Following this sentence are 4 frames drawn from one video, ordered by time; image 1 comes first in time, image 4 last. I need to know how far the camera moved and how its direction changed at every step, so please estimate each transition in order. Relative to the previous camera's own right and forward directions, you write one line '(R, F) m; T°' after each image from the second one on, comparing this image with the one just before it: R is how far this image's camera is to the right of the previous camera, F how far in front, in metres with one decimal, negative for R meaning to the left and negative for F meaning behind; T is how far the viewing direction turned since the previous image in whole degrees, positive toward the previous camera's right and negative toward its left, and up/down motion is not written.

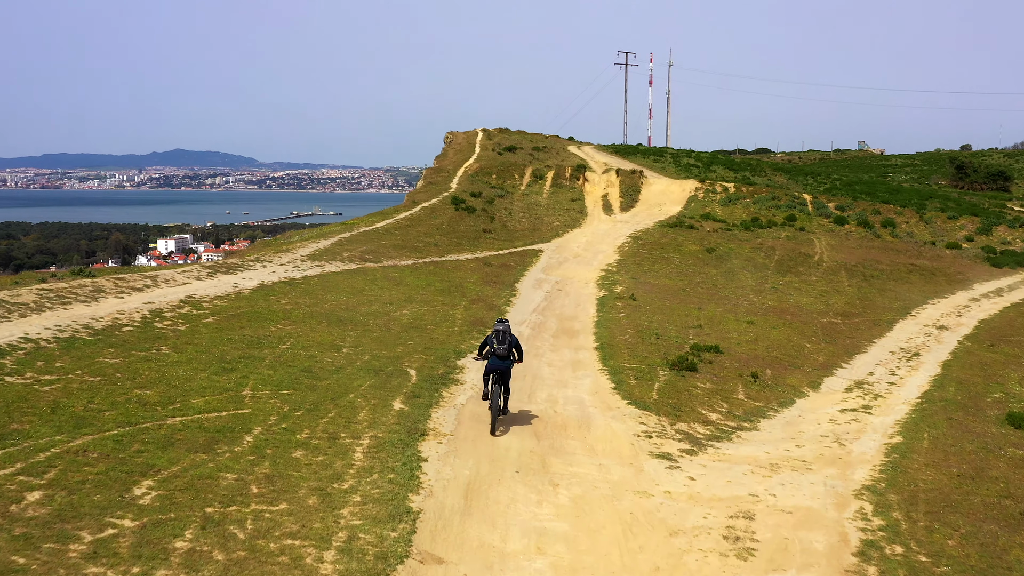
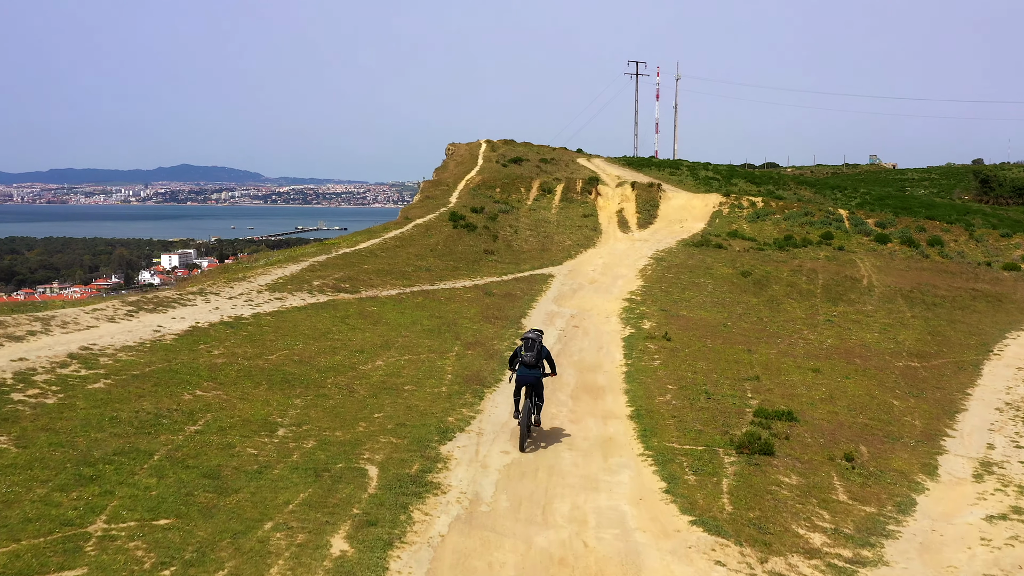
(0.0, +5.5) m; 0°
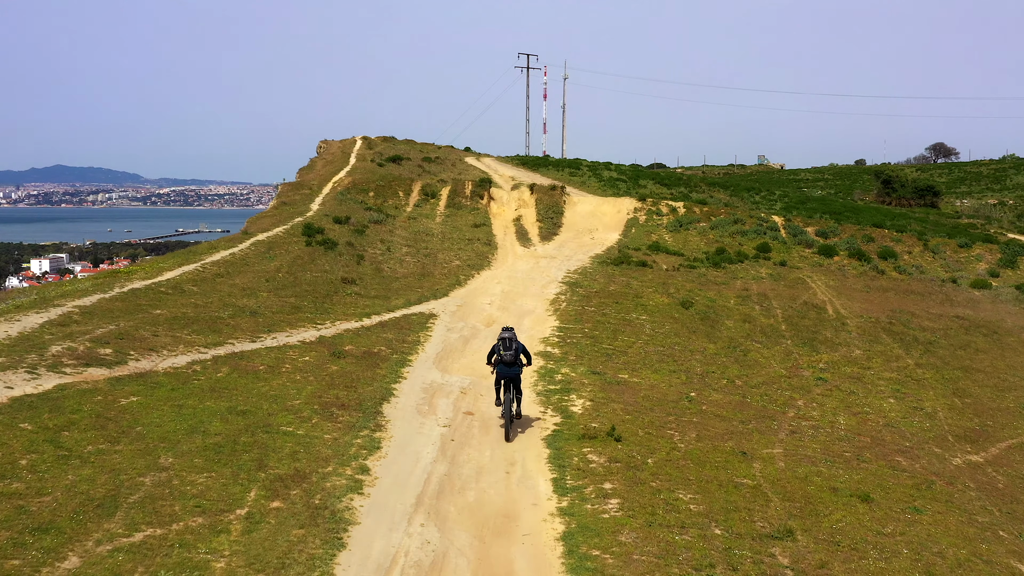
(+0.5, +9.0) m; +6°
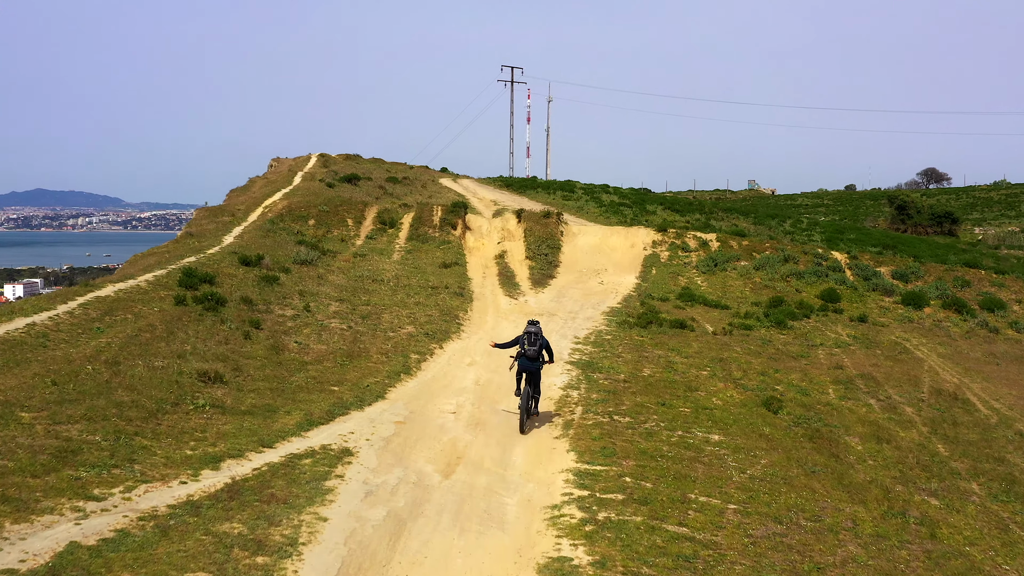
(0.0, +10.8) m; +1°
